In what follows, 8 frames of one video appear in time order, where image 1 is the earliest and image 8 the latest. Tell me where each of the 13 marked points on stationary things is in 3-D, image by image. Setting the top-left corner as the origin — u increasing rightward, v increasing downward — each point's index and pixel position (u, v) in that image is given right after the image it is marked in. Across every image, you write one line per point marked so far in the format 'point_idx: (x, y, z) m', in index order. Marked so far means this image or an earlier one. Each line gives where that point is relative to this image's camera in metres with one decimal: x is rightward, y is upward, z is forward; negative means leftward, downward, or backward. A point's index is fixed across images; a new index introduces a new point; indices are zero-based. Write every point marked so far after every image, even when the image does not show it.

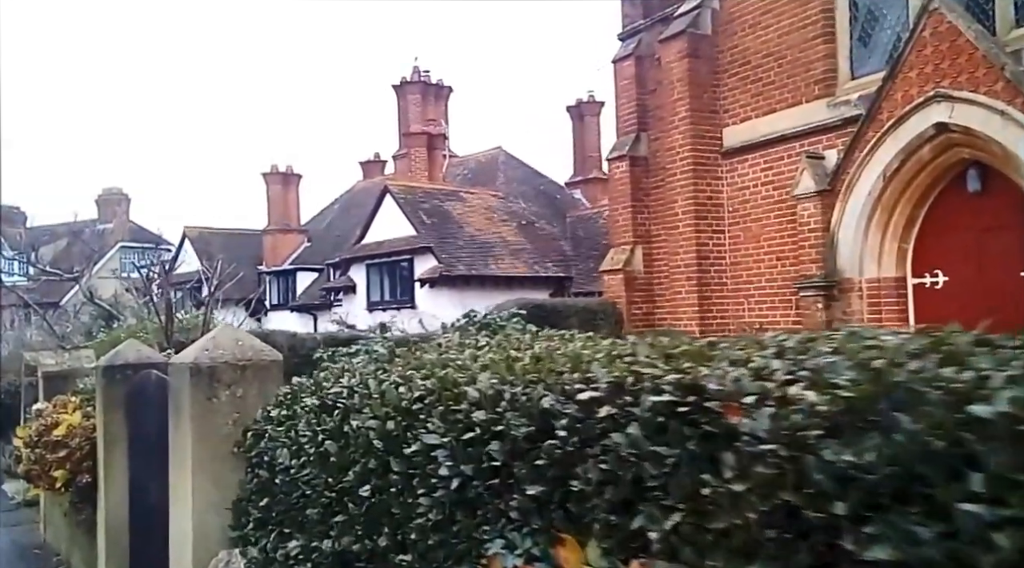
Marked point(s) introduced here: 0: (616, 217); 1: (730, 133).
0: (+1.3, +0.8, +12.1) m
1: (+2.4, +1.7, +10.6) m
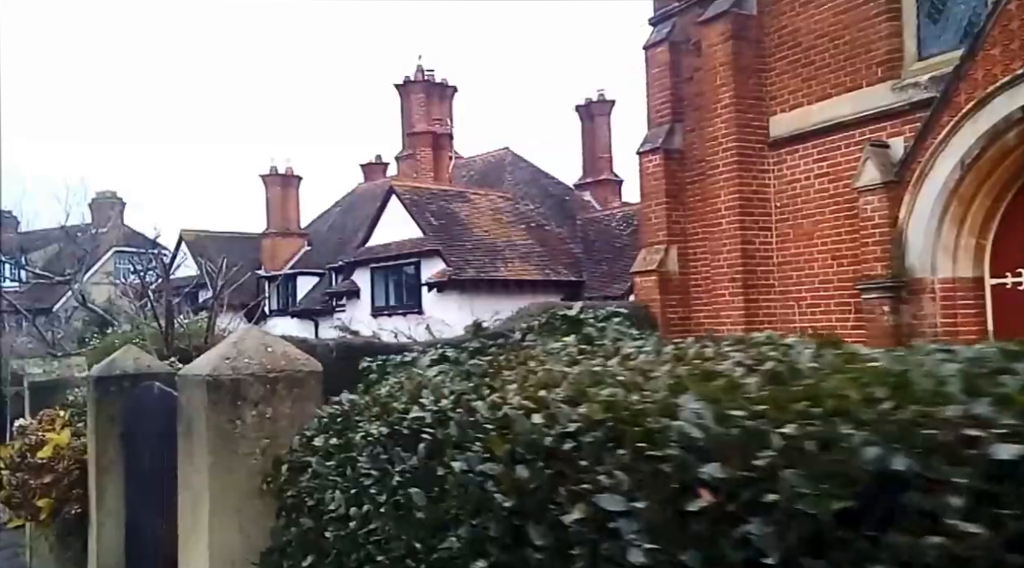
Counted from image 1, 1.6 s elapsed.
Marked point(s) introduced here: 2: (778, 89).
0: (+1.6, +0.8, +11.3) m
1: (+2.7, +1.7, +9.8) m
2: (+2.7, +2.0, +9.8) m
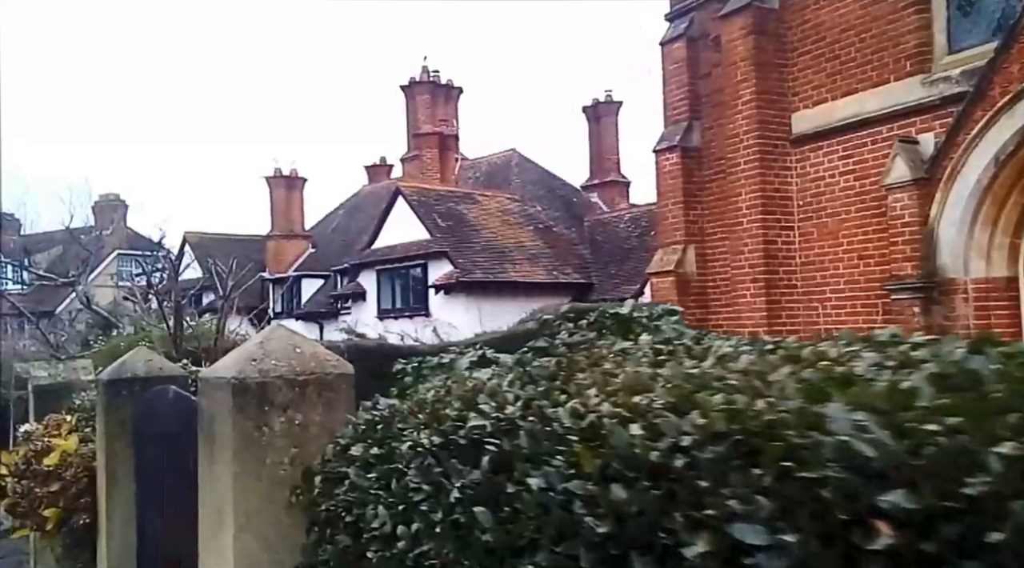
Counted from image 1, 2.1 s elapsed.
0: (+1.7, +0.8, +11.0) m
1: (+2.9, +1.6, +9.5) m
2: (+2.9, +2.0, +9.6) m
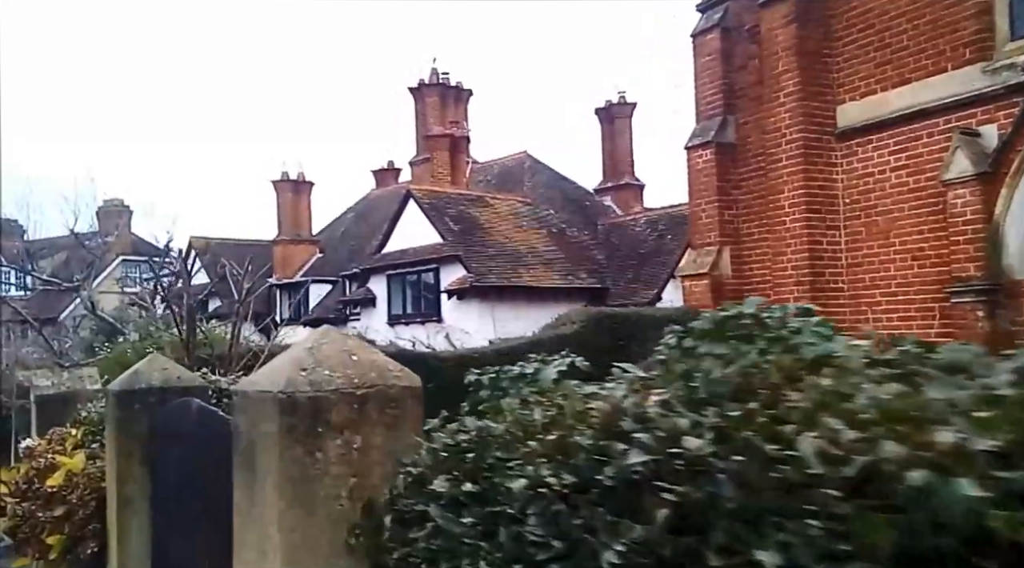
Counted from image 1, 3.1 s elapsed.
0: (+2.0, +0.8, +10.5) m
1: (+3.1, +1.6, +9.0) m
2: (+3.1, +2.0, +9.1) m
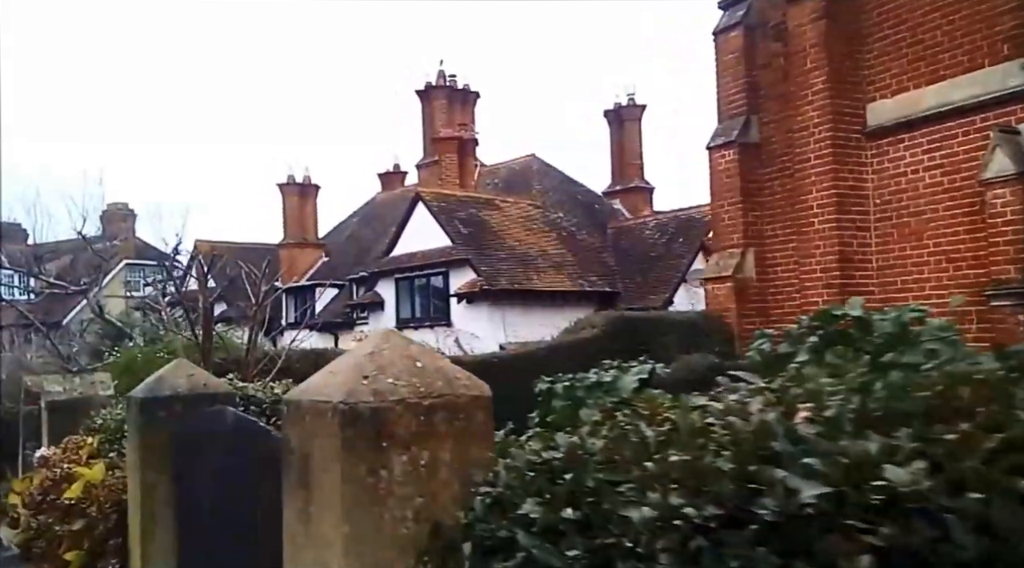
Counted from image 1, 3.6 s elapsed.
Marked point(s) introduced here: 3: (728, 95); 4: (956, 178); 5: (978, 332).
0: (+2.2, +0.7, +10.3) m
1: (+3.3, +1.6, +8.8) m
2: (+3.3, +1.9, +8.8) m
3: (+2.3, +2.0, +10.4) m
4: (+3.7, +0.9, +8.0) m
5: (+3.8, -0.4, +7.8) m
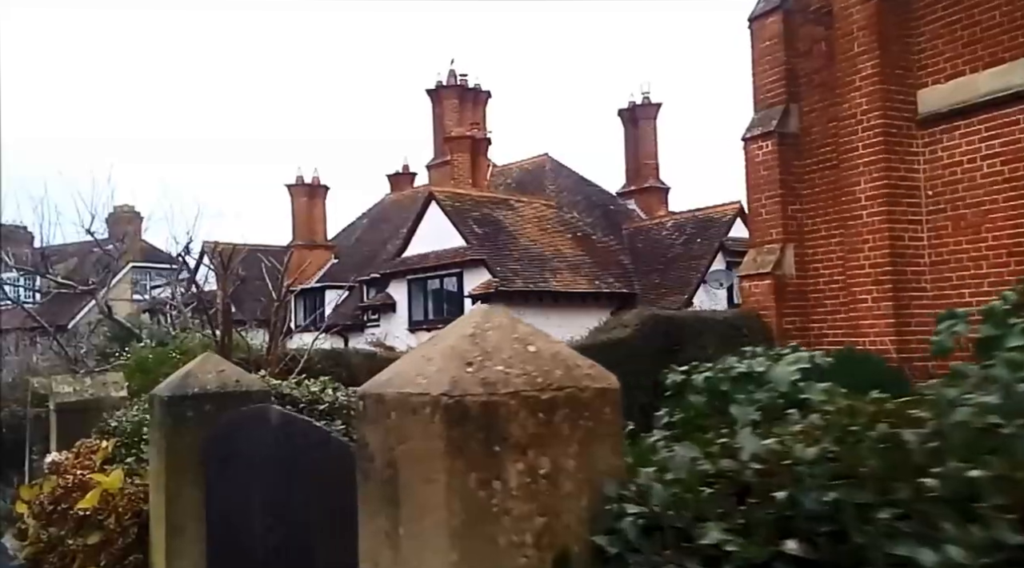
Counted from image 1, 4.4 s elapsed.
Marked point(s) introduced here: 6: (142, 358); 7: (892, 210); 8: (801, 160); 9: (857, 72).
0: (+2.5, +0.8, +9.8) m
1: (+3.6, +1.6, +8.3) m
2: (+3.6, +2.0, +8.4) m
3: (+2.6, +2.1, +9.9) m
4: (+4.0, +0.9, +7.6) m
5: (+4.0, -0.3, +7.3) m
6: (-3.5, -0.7, +9.2) m
7: (+3.3, +0.6, +8.3) m
8: (+2.9, +1.2, +9.6) m
9: (+3.1, +1.9, +8.7) m
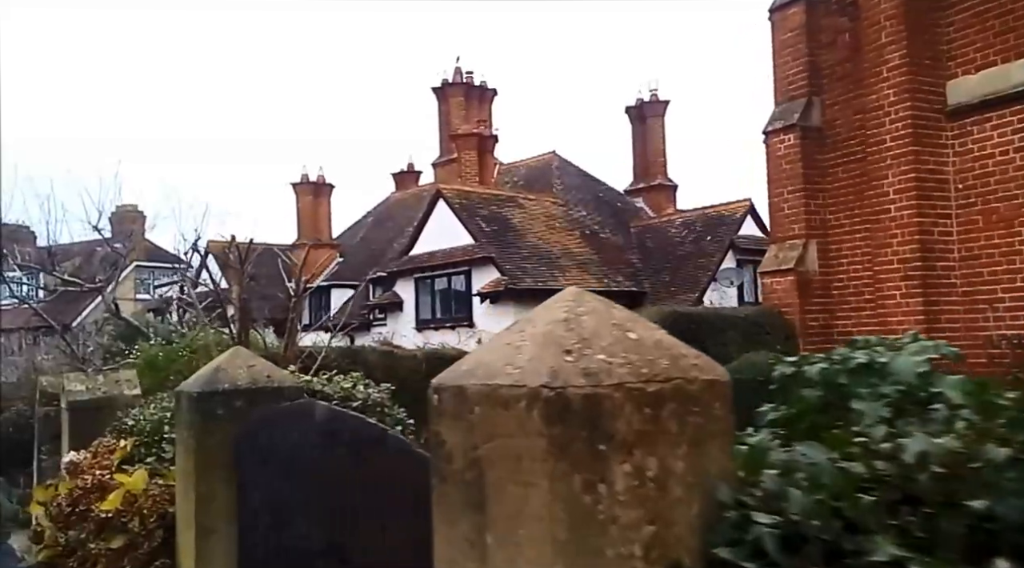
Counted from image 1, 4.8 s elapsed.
0: (+2.7, +0.8, +9.7) m
1: (+3.8, +1.7, +8.1) m
2: (+3.8, +2.0, +8.2) m
3: (+2.8, +2.1, +9.7) m
4: (+4.1, +1.0, +7.4) m
5: (+4.2, -0.3, +7.2) m
6: (-3.4, -0.7, +9.1) m
7: (+3.5, +0.7, +8.2) m
8: (+3.0, +1.3, +9.4) m
9: (+3.2, +1.9, +8.5) m
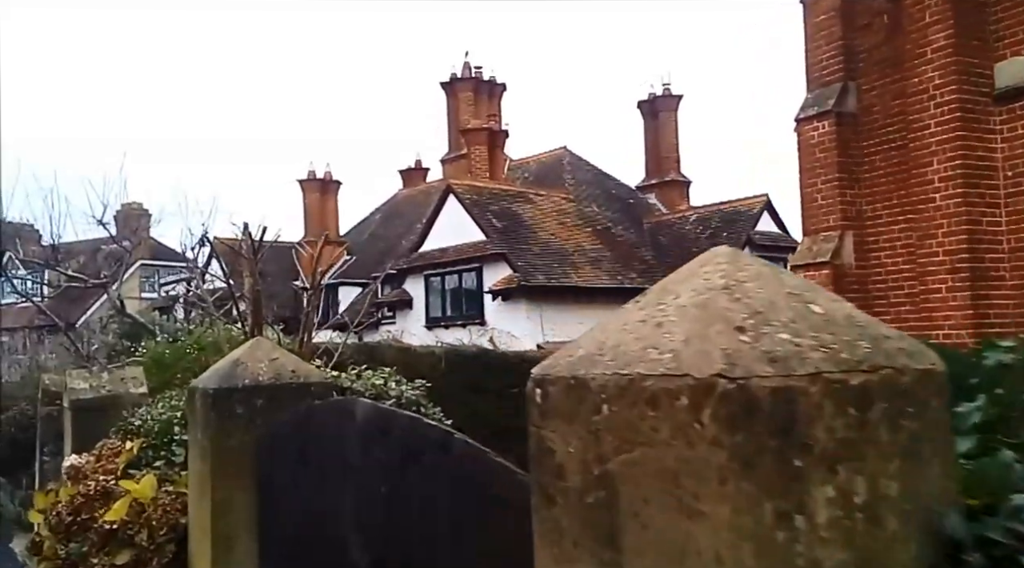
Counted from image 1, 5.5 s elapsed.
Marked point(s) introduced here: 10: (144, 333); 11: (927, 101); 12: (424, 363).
0: (+2.9, +0.9, +9.2) m
1: (+4.0, +1.7, +7.7) m
2: (+4.0, +2.1, +7.8) m
3: (+3.0, +2.2, +9.3) m
4: (+4.3, +1.0, +7.0) m
5: (+4.4, -0.2, +6.7) m
6: (-3.2, -0.6, +8.7) m
7: (+3.7, +0.7, +7.7) m
8: (+3.3, +1.3, +9.0) m
9: (+3.4, +2.0, +8.0) m
10: (-5.9, -0.8, +15.4) m
11: (+3.5, +1.5, +8.1) m
12: (-1.1, -1.0, +12.2) m
